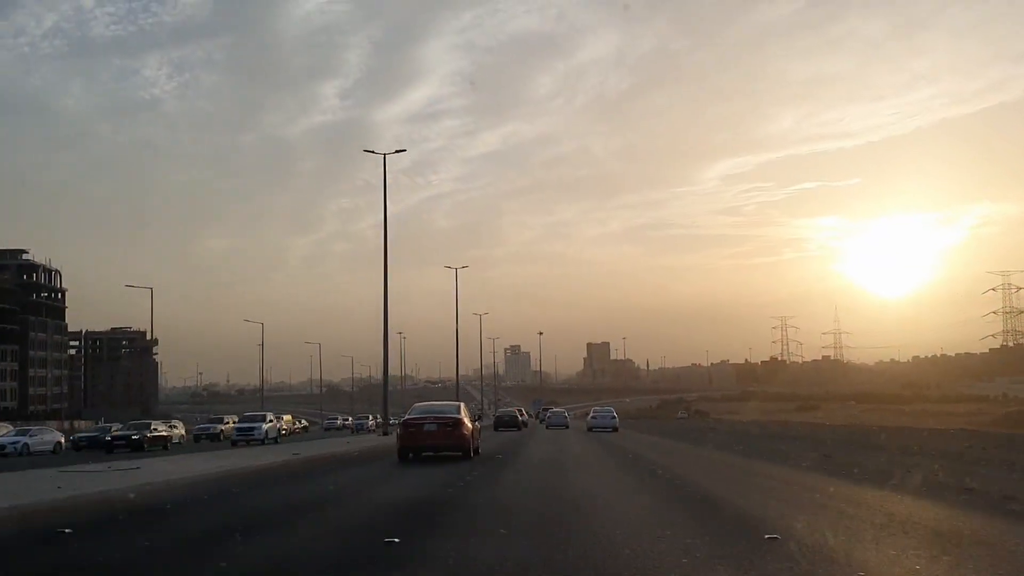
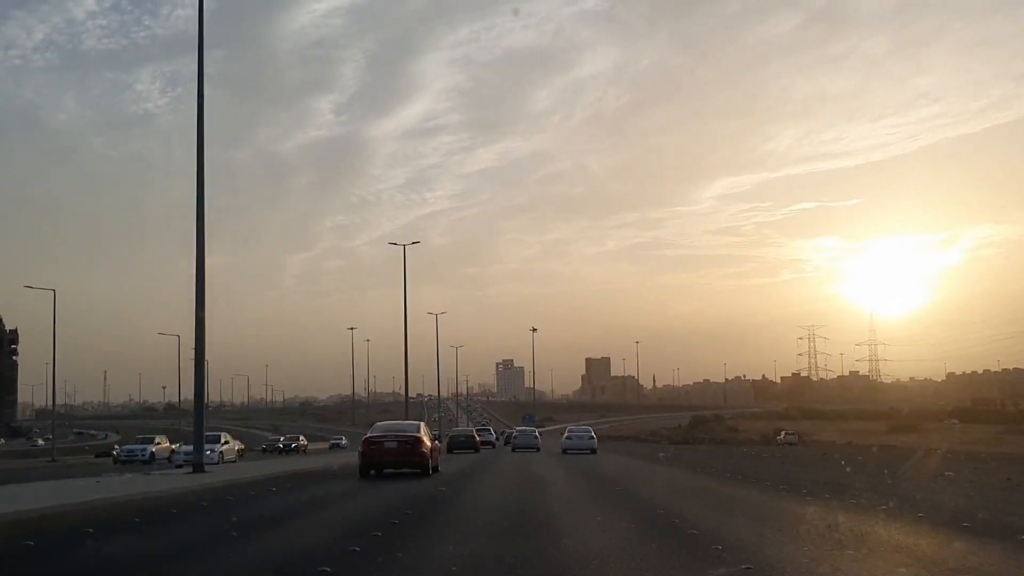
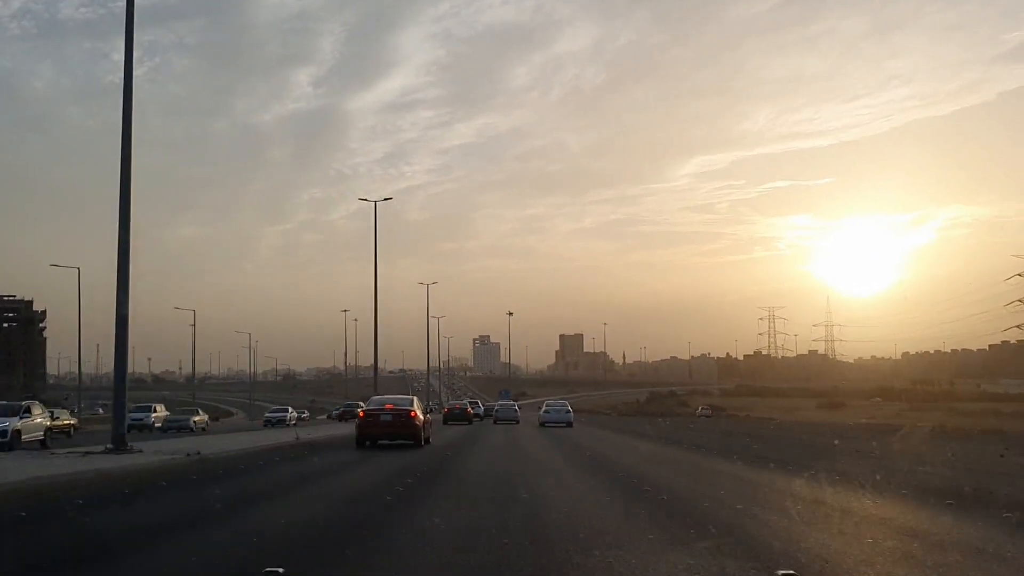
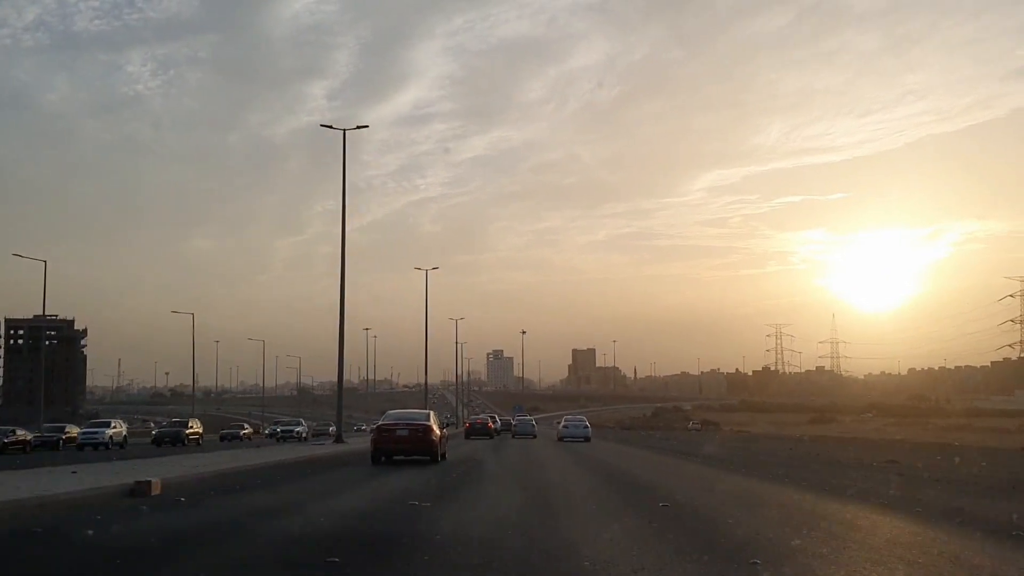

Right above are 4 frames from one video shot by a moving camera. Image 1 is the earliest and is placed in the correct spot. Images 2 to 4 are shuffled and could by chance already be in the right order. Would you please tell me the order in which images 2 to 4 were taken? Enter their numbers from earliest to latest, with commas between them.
4, 3, 2
